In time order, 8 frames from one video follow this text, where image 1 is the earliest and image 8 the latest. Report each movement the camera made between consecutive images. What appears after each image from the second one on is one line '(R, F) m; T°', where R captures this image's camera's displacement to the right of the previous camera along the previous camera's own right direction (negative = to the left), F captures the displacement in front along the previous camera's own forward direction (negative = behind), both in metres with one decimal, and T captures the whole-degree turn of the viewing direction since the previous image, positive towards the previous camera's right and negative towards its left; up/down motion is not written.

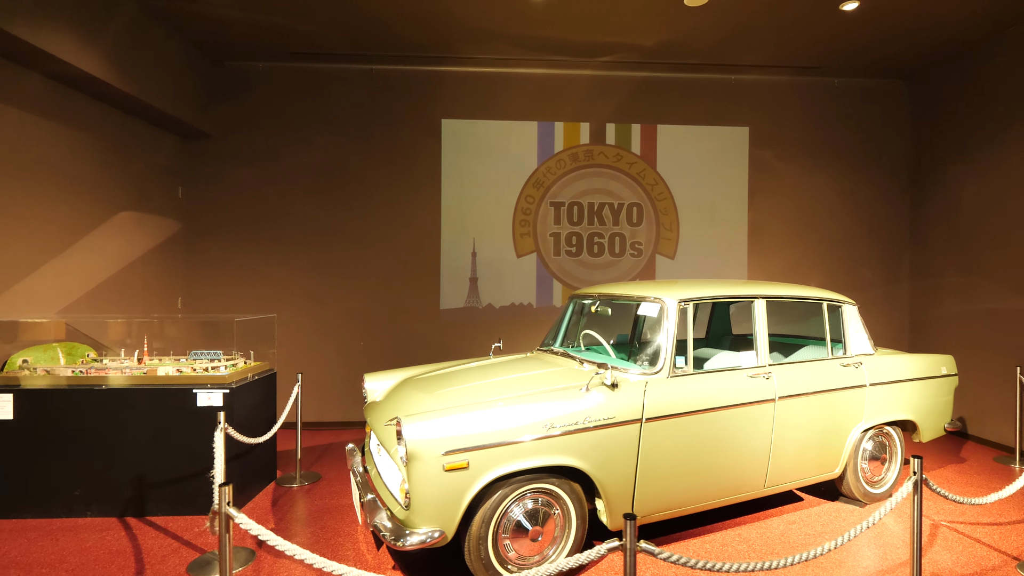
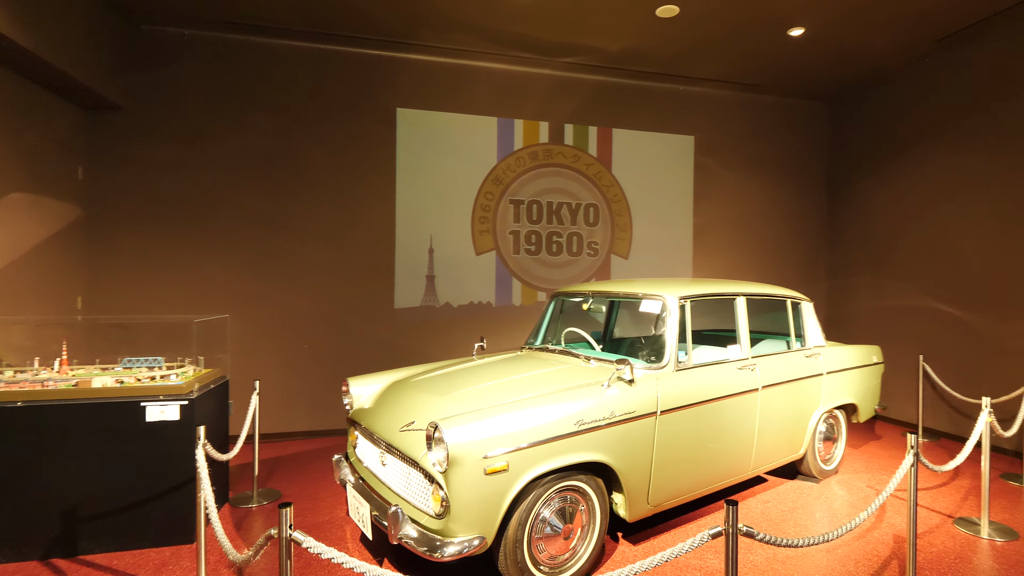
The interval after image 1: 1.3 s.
(-0.4, +0.1) m; +8°
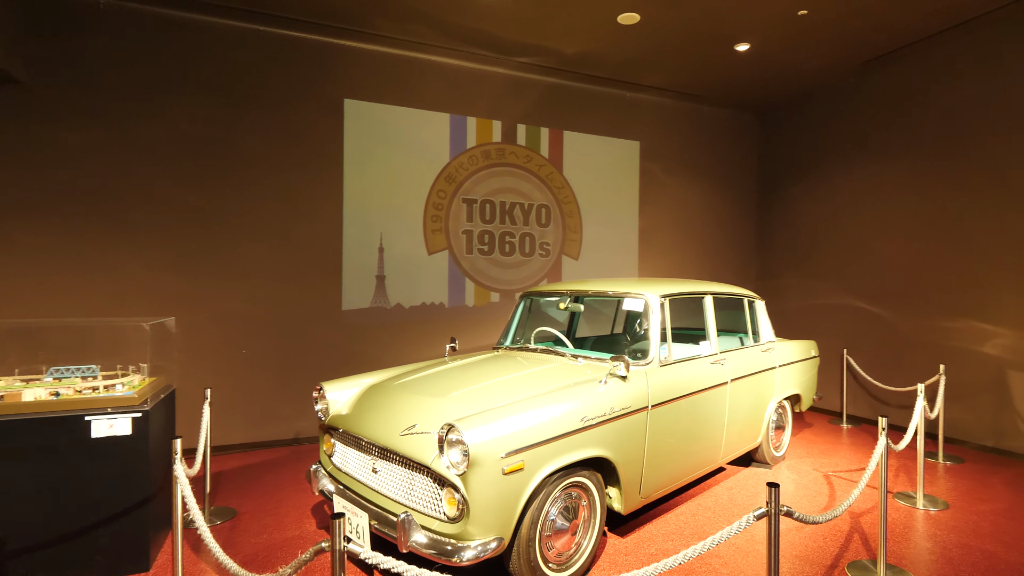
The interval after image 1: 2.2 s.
(-0.3, +0.1) m; +8°
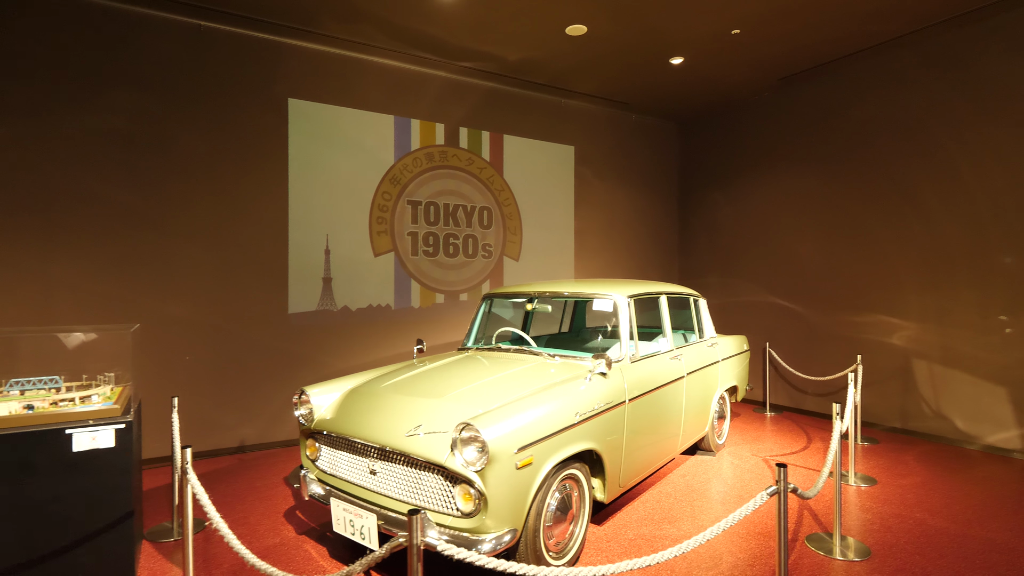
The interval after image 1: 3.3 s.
(-0.3, -0.1) m; +9°
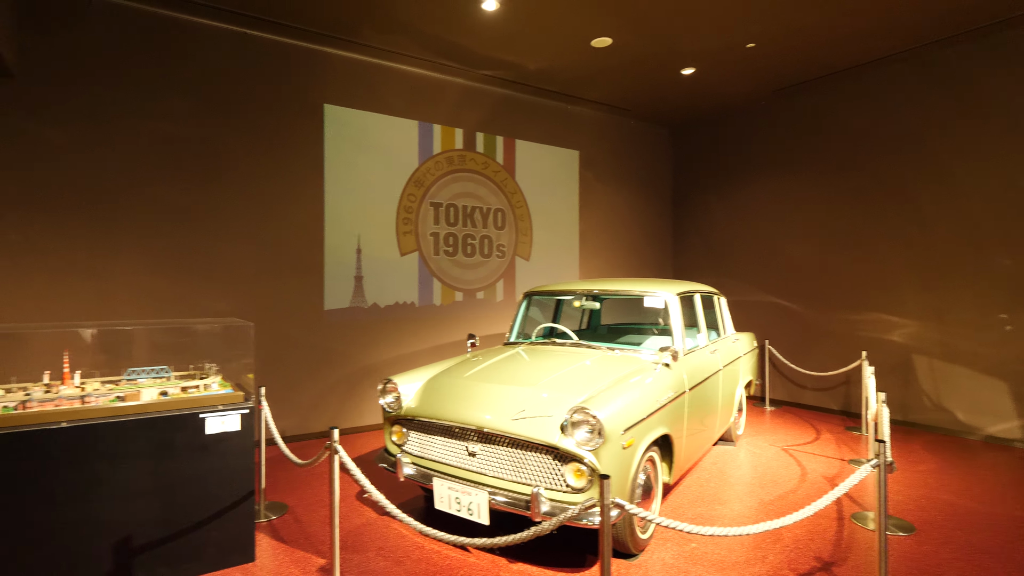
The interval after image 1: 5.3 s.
(-0.5, -0.2) m; +4°
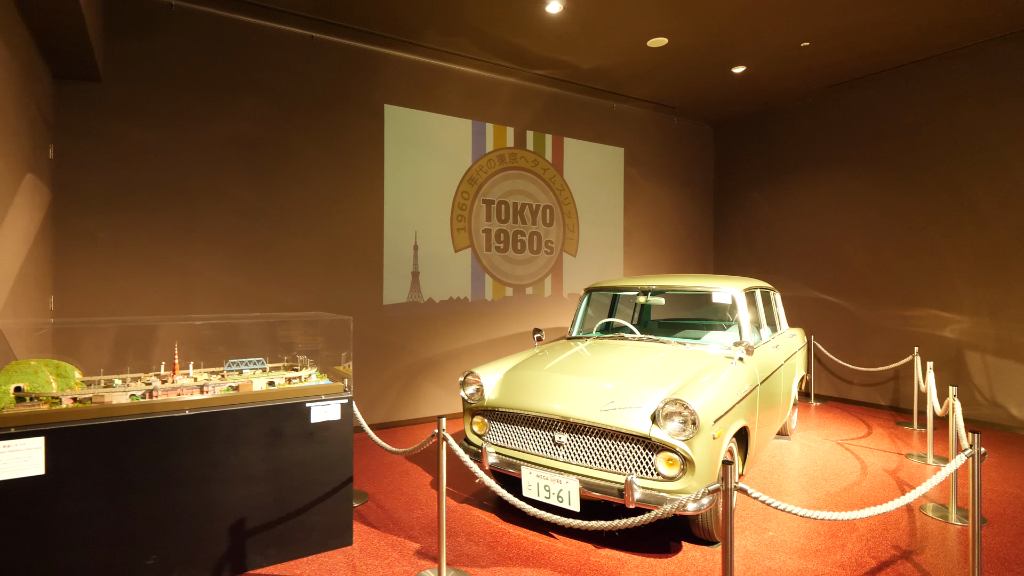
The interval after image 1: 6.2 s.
(-0.3, -0.1) m; -1°
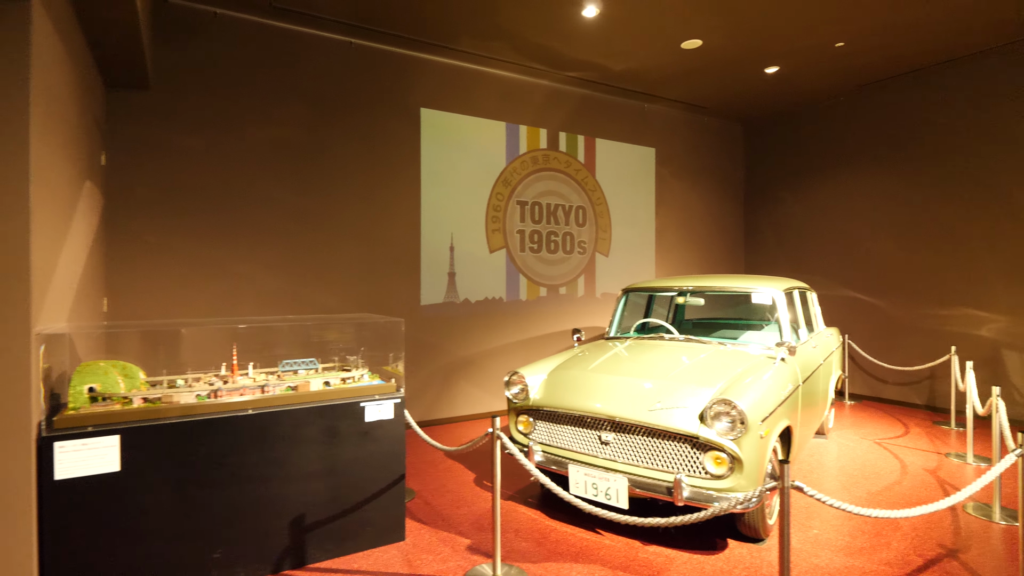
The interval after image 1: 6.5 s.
(-0.1, -0.1) m; -2°
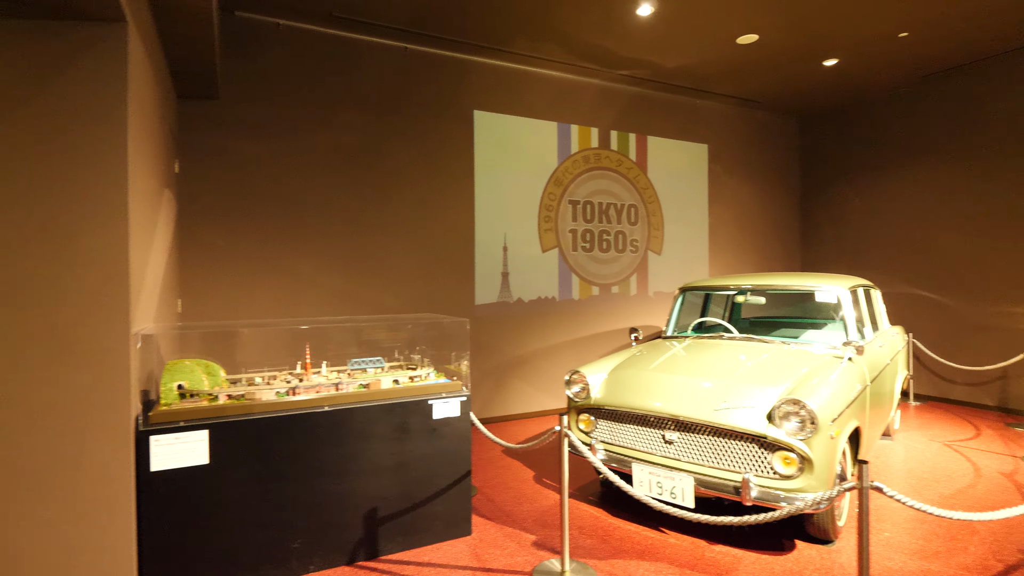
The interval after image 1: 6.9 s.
(-0.1, 0.0) m; -4°
